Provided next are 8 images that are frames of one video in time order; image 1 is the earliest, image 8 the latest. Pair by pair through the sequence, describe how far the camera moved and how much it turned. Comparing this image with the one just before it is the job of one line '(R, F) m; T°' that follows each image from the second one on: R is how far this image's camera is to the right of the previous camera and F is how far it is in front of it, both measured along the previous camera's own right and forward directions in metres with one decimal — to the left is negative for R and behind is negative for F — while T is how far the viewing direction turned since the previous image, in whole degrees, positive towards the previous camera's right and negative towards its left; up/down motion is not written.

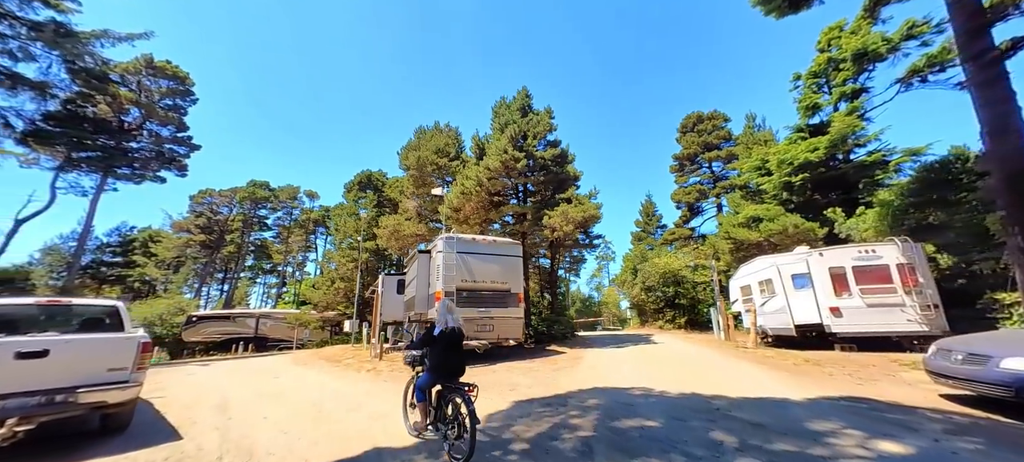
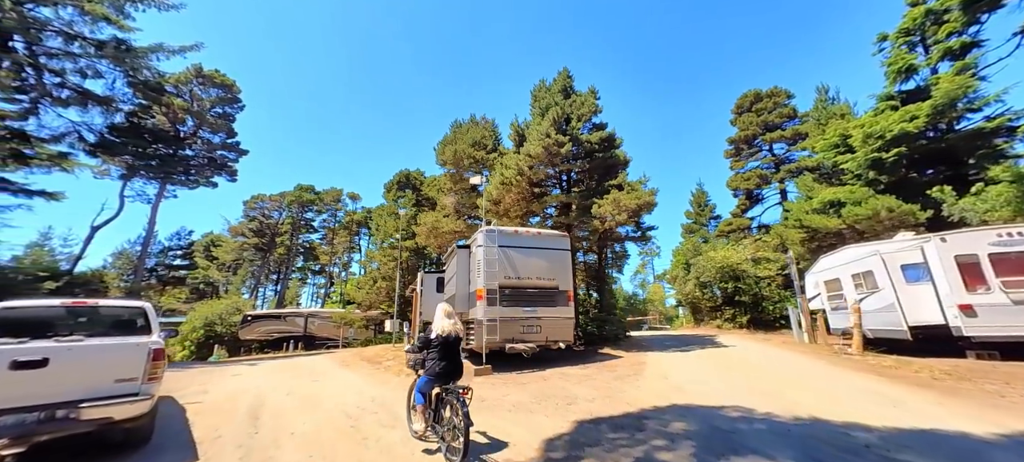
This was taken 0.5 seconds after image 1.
(-0.3, +1.0) m; -6°
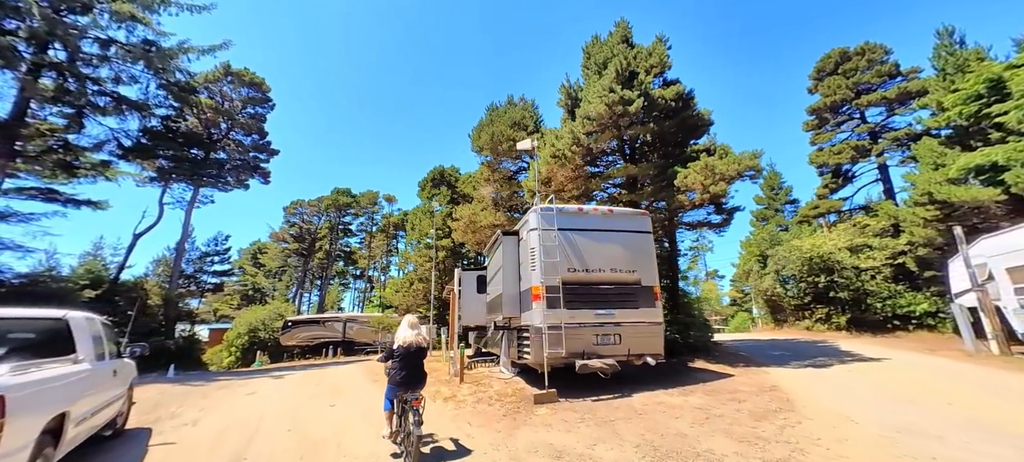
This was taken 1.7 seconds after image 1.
(-0.6, +2.1) m; -6°
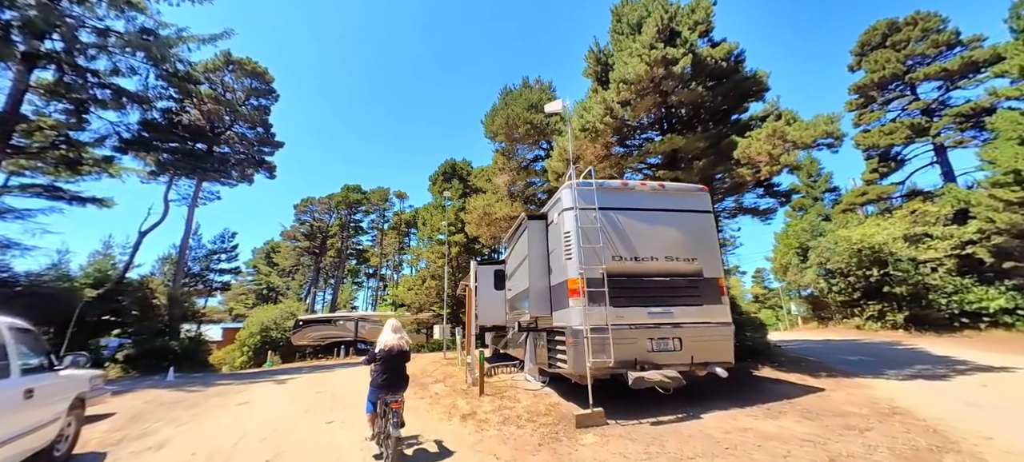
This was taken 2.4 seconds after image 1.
(-0.3, +1.2) m; -2°
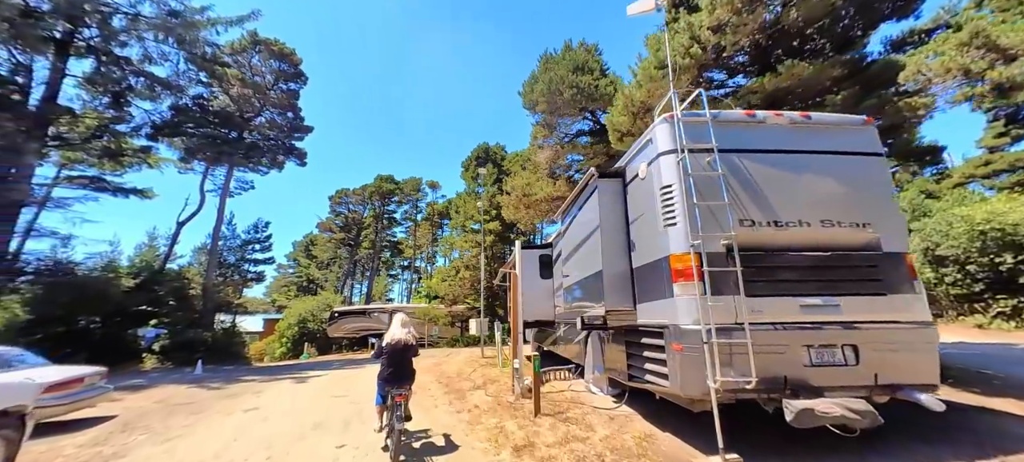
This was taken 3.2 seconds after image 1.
(-0.4, +1.6) m; -5°
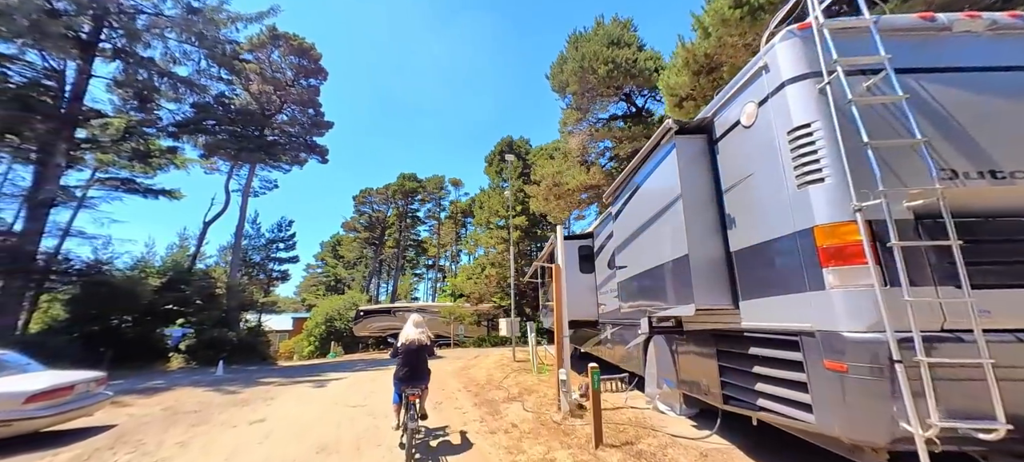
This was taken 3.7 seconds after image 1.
(-0.3, +1.0) m; -4°
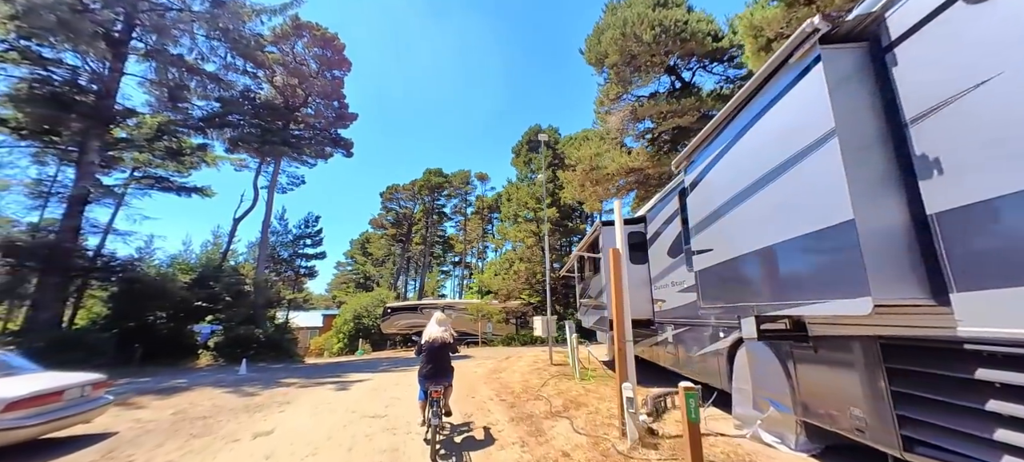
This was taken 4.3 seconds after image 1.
(-0.2, +1.0) m; -4°
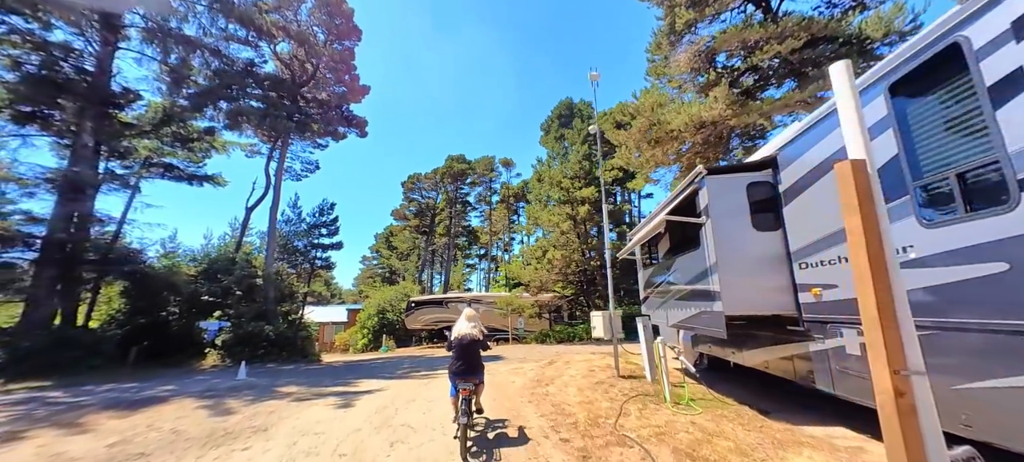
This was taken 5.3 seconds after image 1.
(-0.4, +2.1) m; -4°
